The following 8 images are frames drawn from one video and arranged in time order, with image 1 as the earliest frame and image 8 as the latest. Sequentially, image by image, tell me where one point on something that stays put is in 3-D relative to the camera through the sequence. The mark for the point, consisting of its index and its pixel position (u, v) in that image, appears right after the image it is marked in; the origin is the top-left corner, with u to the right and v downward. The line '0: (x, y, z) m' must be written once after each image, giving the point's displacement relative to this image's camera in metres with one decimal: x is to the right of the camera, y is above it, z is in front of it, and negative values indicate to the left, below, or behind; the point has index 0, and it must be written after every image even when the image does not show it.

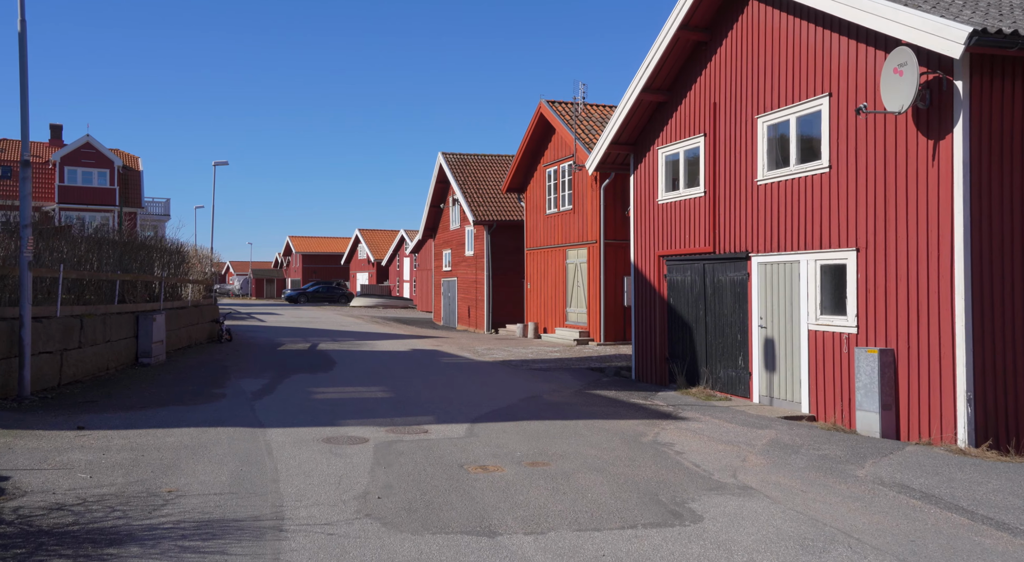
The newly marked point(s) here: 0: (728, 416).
0: (+2.7, -1.7, +10.7) m
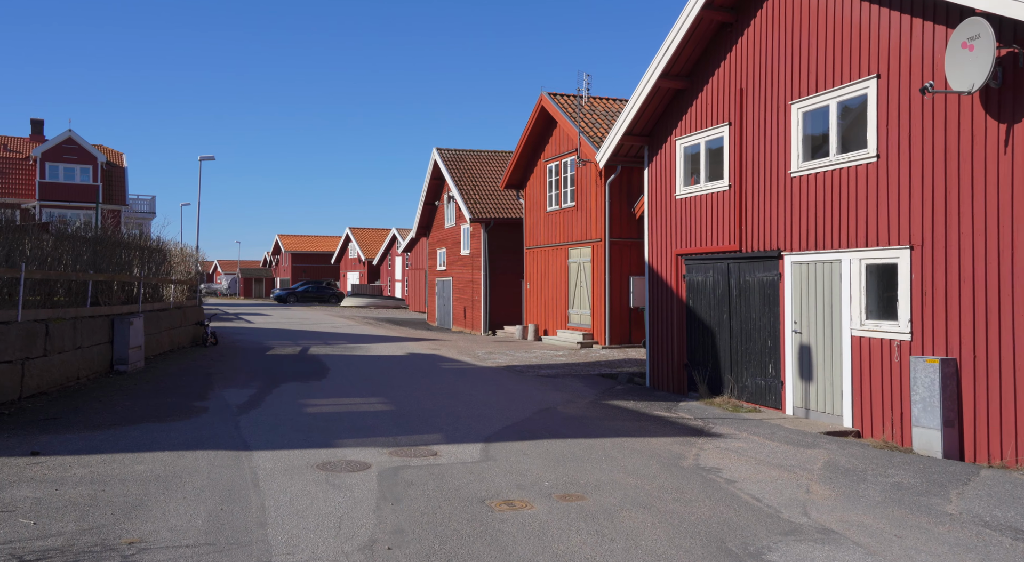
0: (+2.9, -1.7, +9.7) m
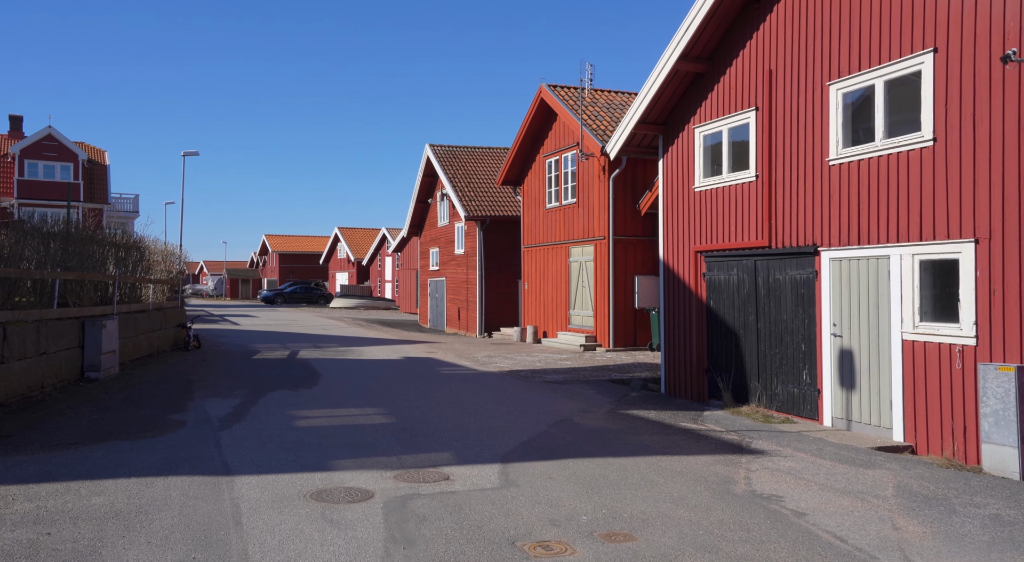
0: (+3.0, -1.7, +8.7) m
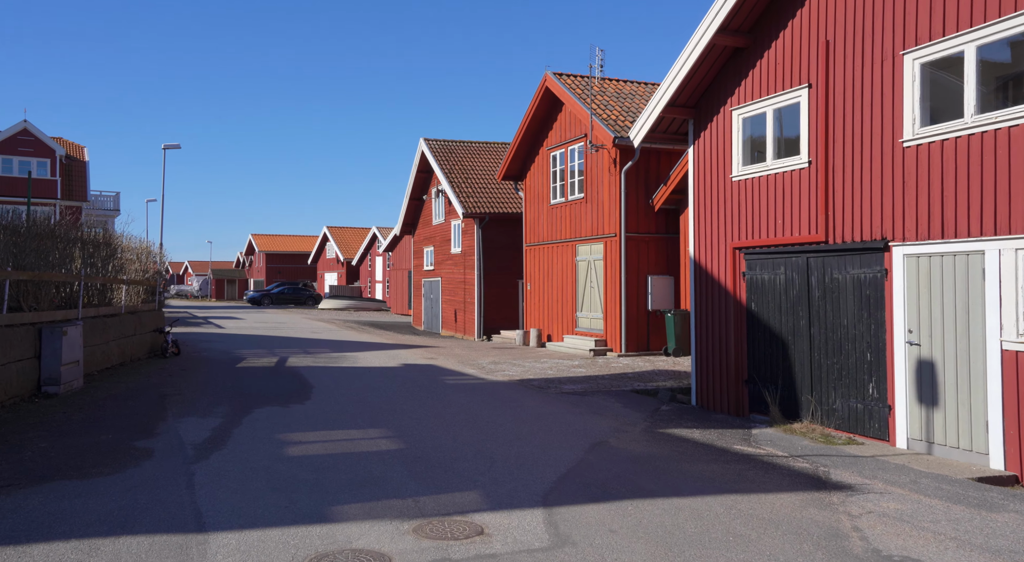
0: (+3.3, -1.7, +7.3) m
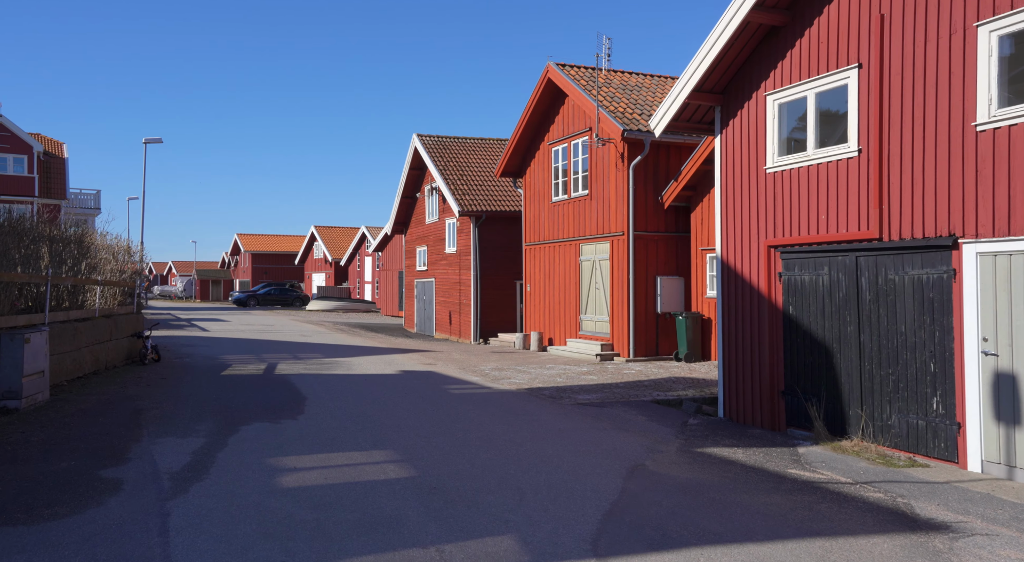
0: (+3.6, -1.7, +6.3) m
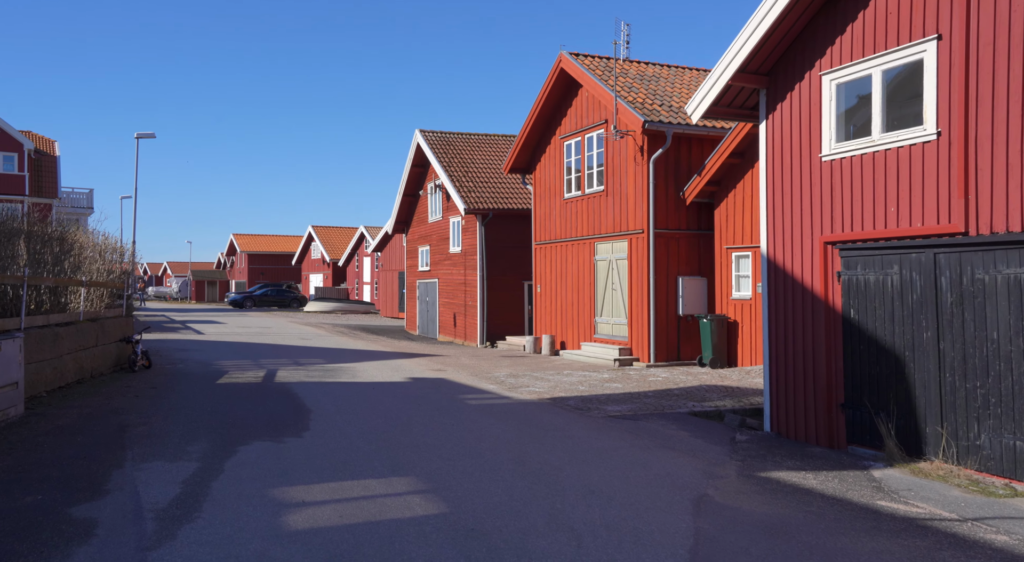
0: (+3.9, -1.7, +5.2) m
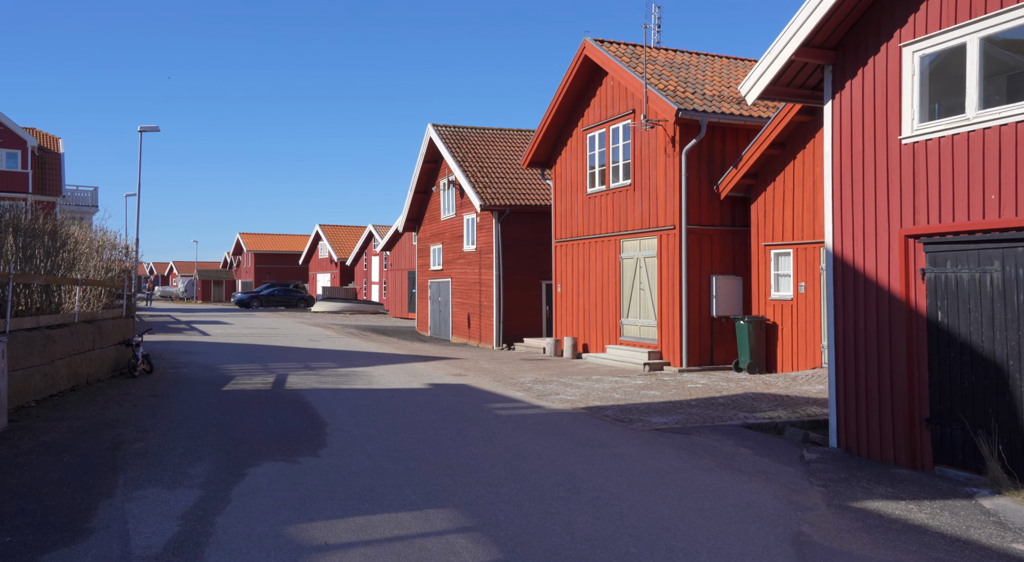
0: (+4.3, -1.7, +4.1) m
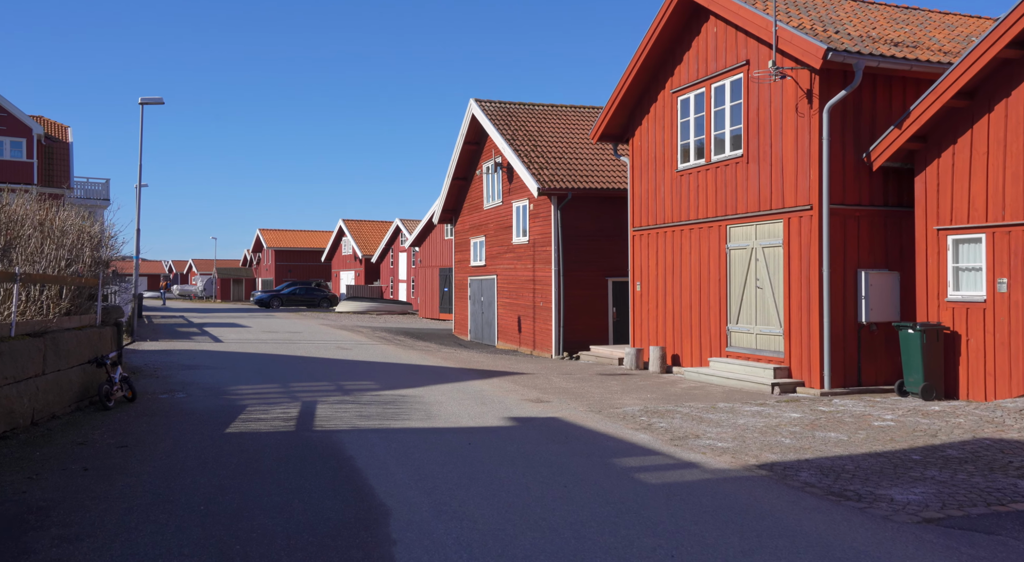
0: (+5.4, -1.6, +0.1) m
